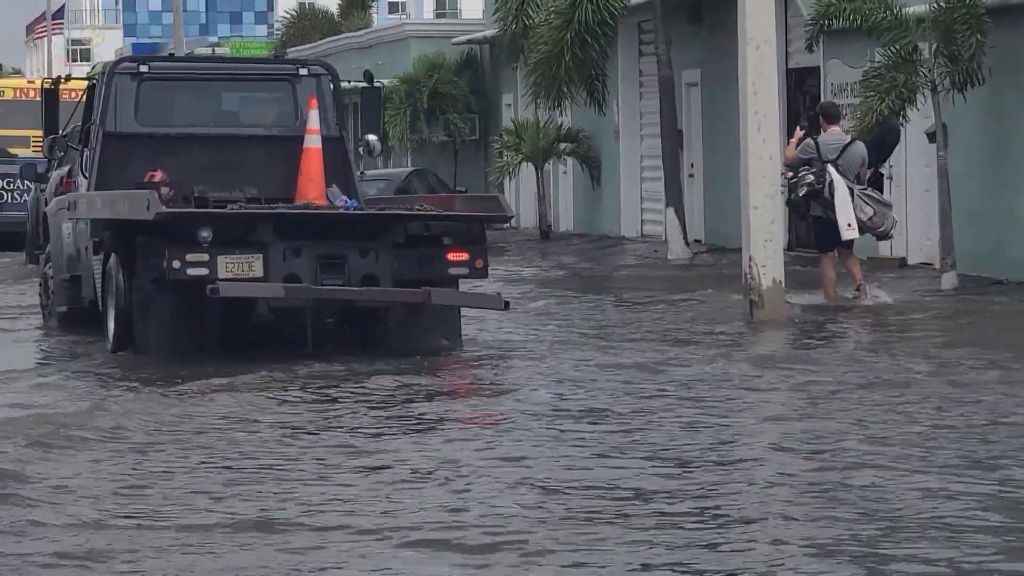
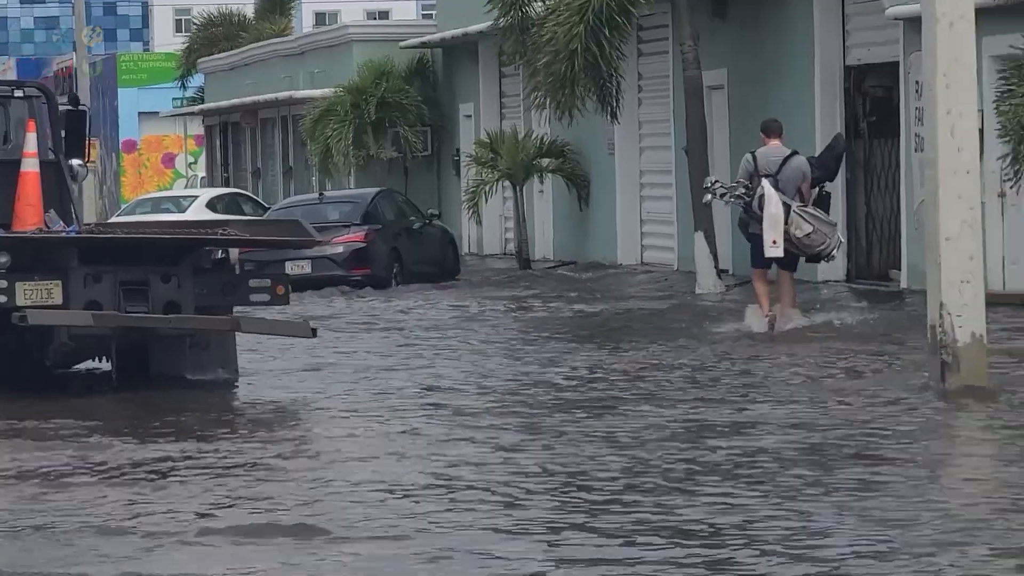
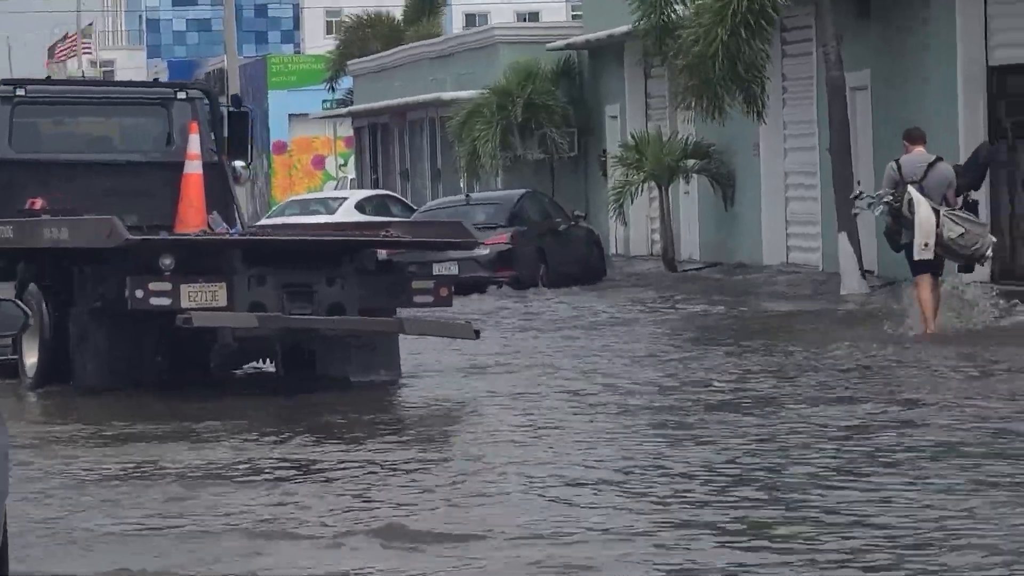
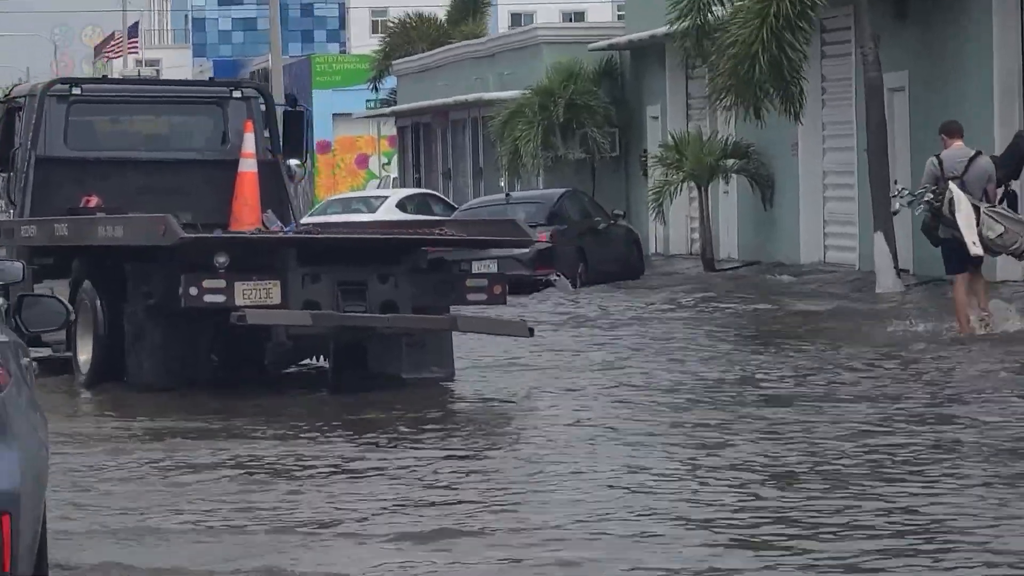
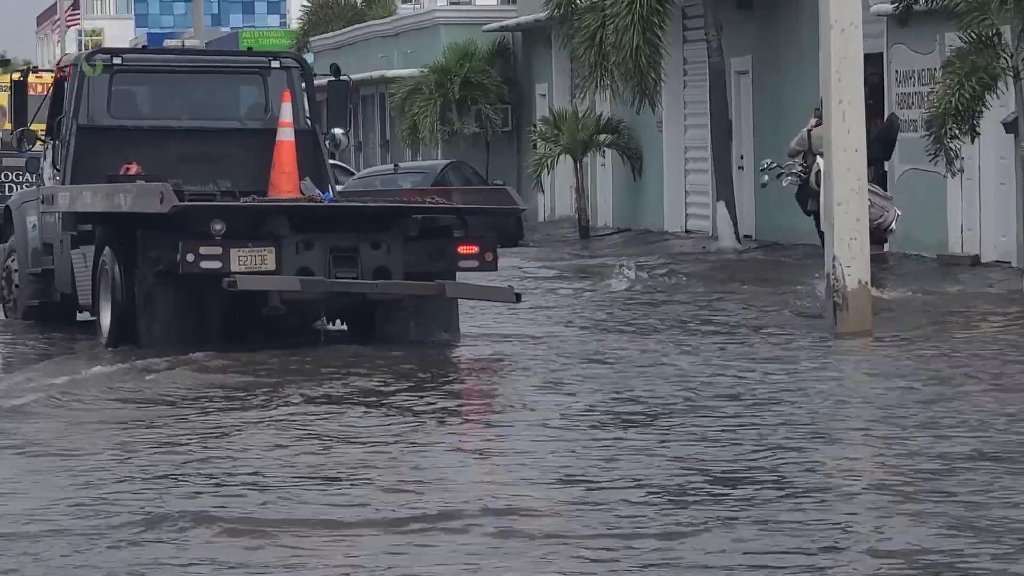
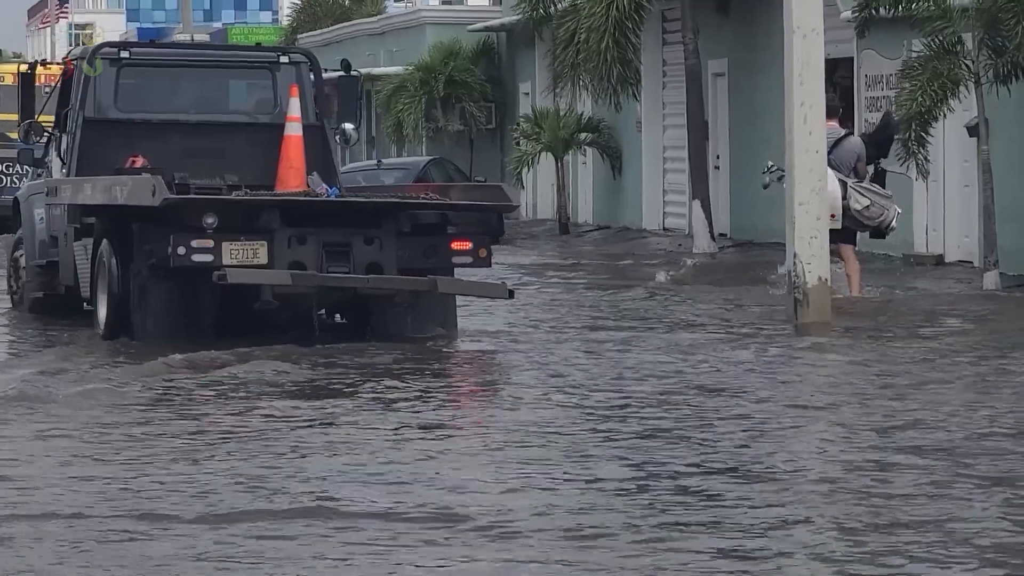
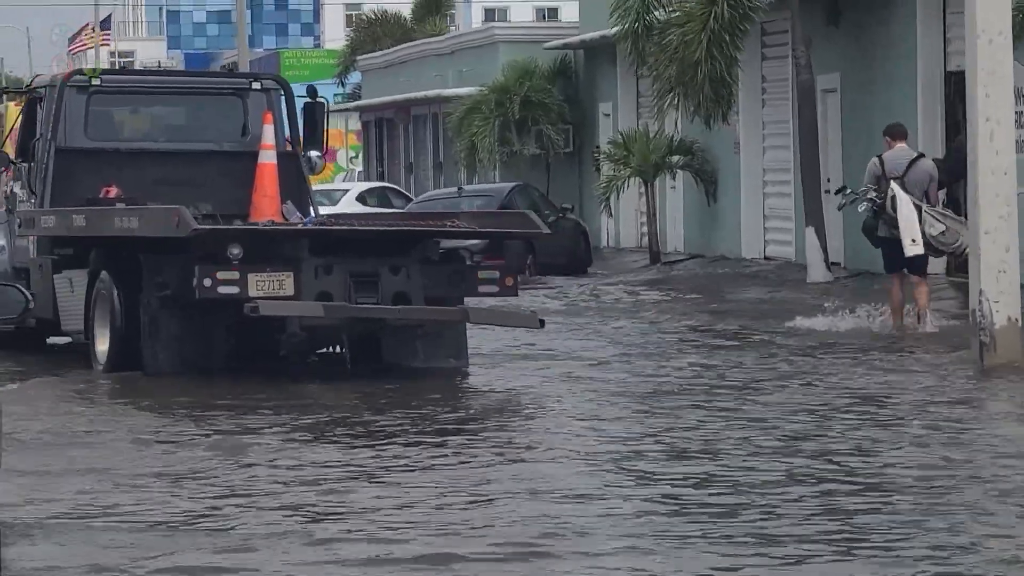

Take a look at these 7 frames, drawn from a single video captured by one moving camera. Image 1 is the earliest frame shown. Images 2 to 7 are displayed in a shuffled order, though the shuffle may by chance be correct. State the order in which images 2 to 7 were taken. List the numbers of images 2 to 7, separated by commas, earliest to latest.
6, 5, 7, 4, 3, 2
